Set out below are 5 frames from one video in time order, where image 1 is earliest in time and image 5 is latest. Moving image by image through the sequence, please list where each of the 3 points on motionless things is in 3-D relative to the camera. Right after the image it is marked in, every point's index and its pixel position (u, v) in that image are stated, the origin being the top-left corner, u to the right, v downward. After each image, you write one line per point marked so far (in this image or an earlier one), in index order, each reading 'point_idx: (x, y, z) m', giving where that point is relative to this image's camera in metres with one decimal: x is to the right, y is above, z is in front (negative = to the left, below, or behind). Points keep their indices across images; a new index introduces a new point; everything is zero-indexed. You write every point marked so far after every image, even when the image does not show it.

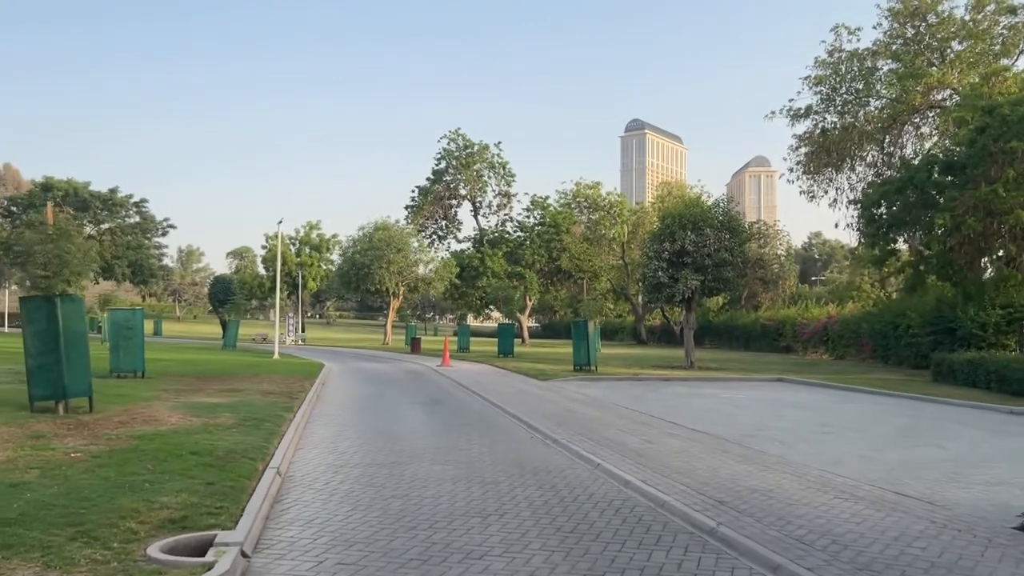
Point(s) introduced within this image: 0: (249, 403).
0: (-5.4, -2.4, +16.7) m
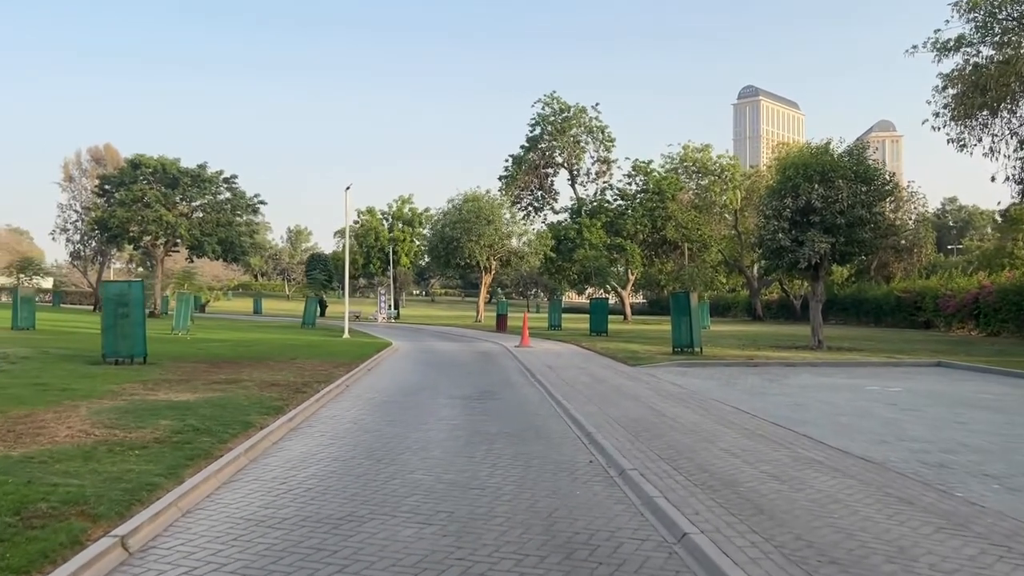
0: (-4.5, -1.8, +12.6) m
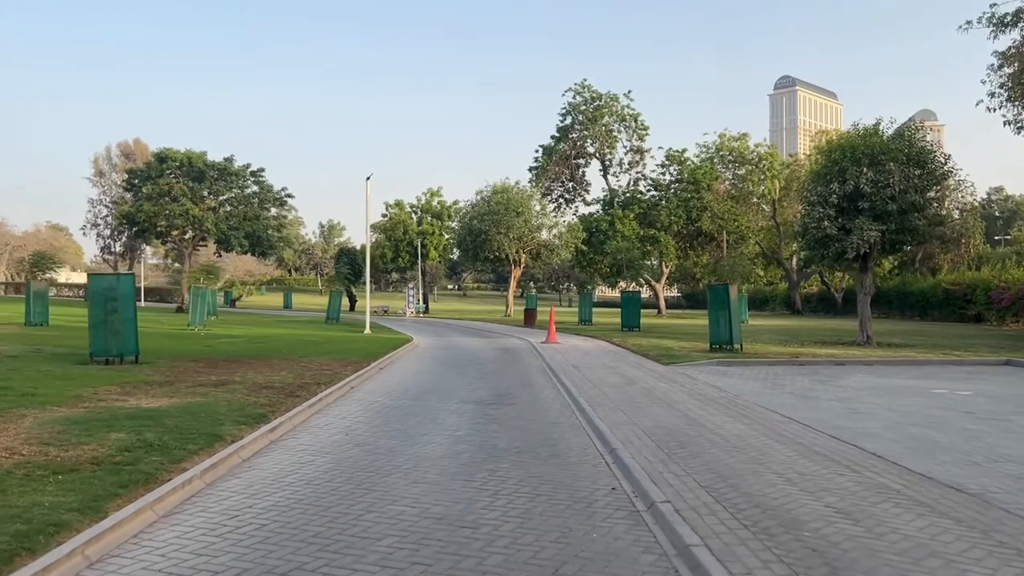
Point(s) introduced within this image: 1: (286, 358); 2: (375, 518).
0: (-4.3, -1.6, +11.2) m
1: (-5.5, -1.7, +19.7) m
2: (-1.2, -1.9, +6.9) m
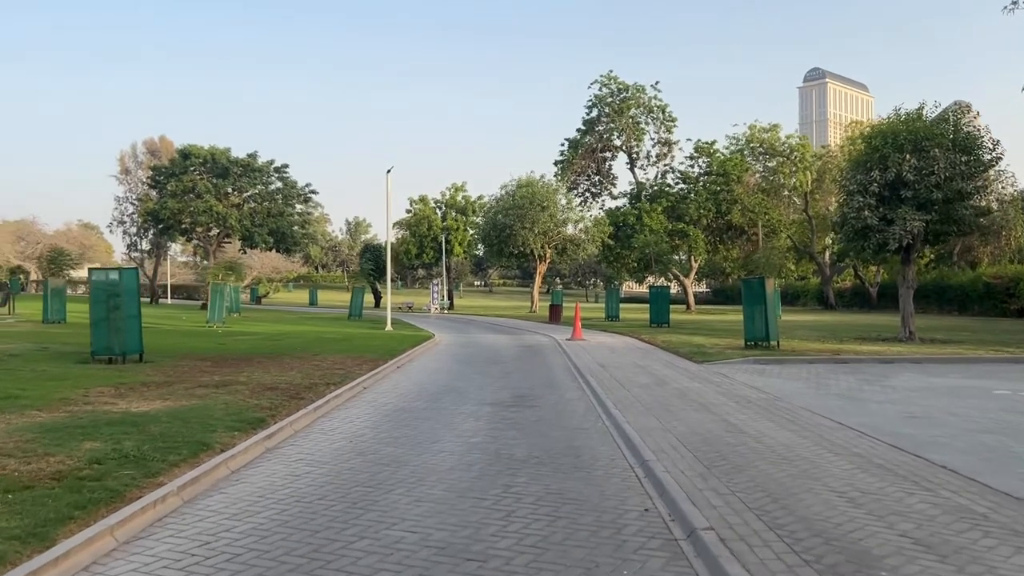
0: (-4.0, -1.6, +10.3) m
1: (-4.9, -1.6, +18.8) m
2: (-1.0, -1.9, +5.9) m
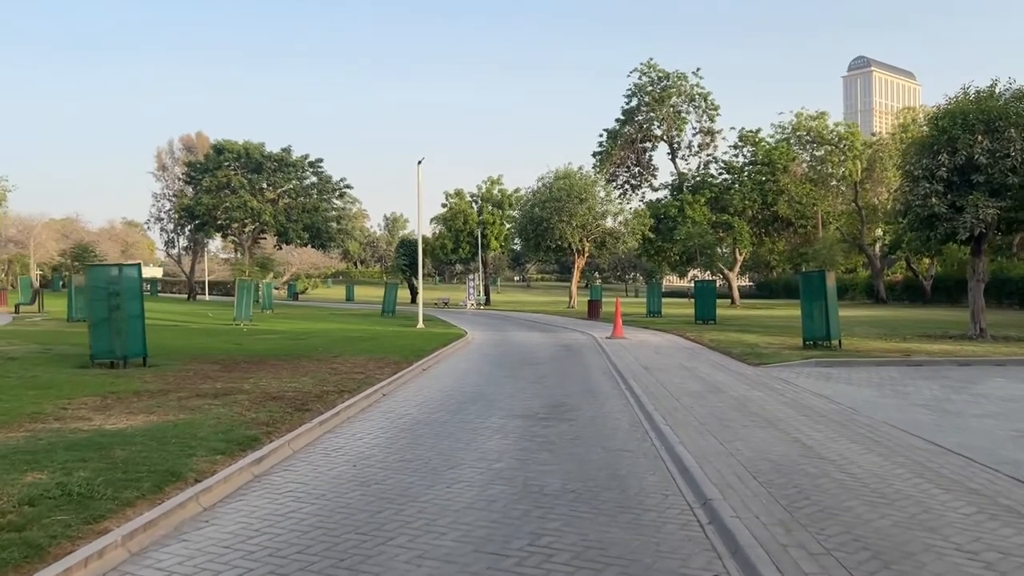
0: (-3.7, -1.5, +8.9) m
1: (-4.2, -1.5, +17.5) m
2: (-0.9, -1.9, +4.4) m
